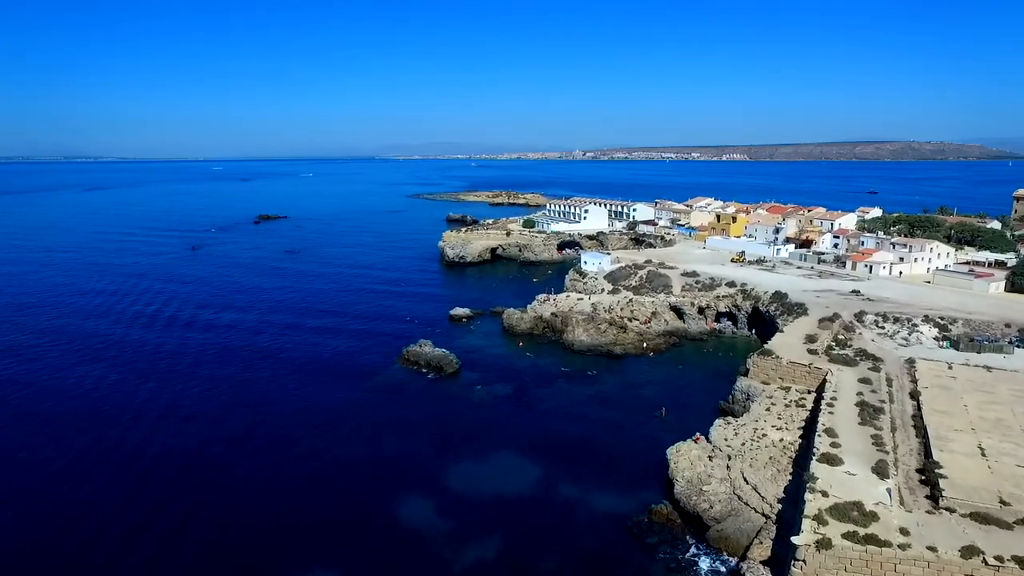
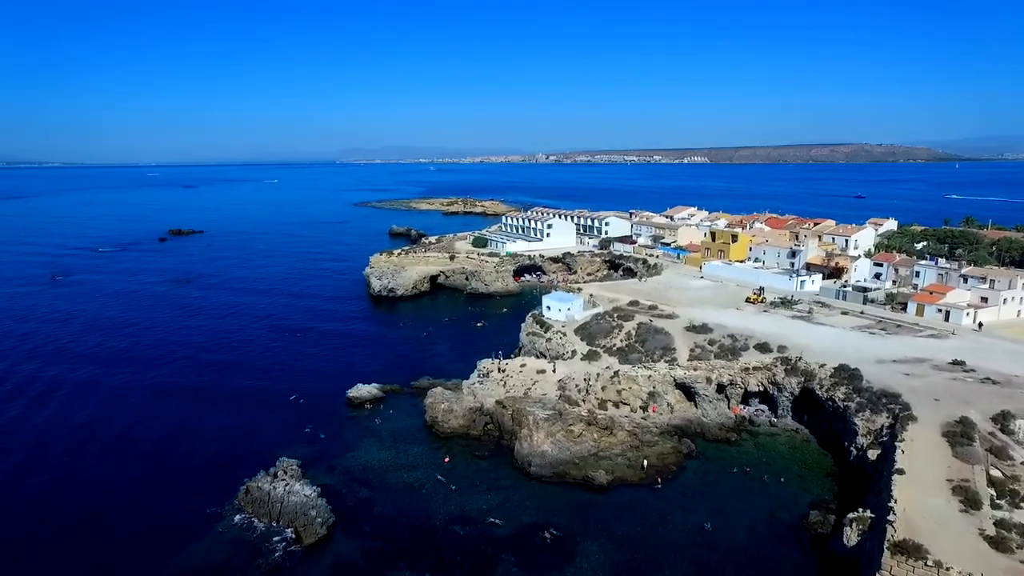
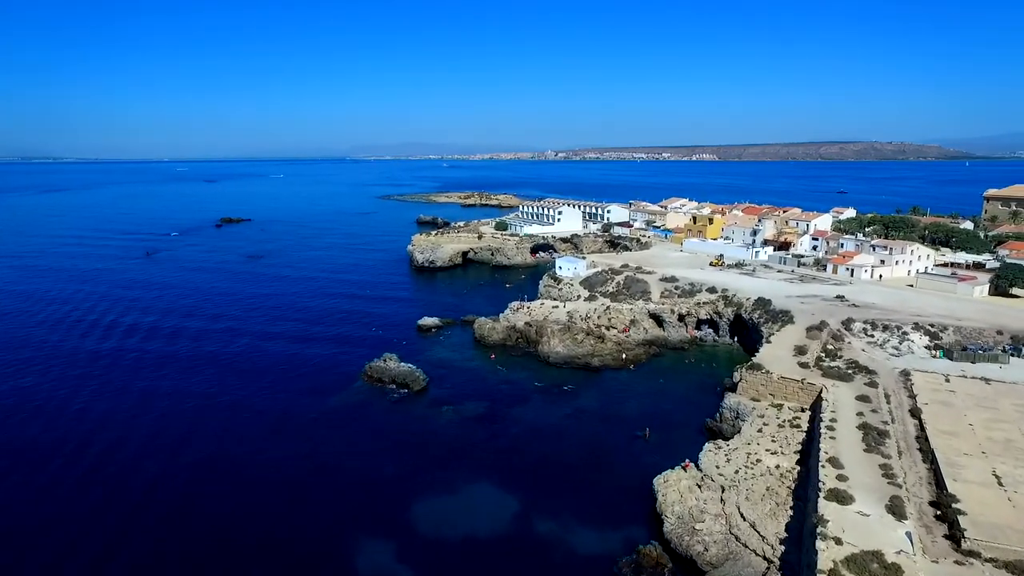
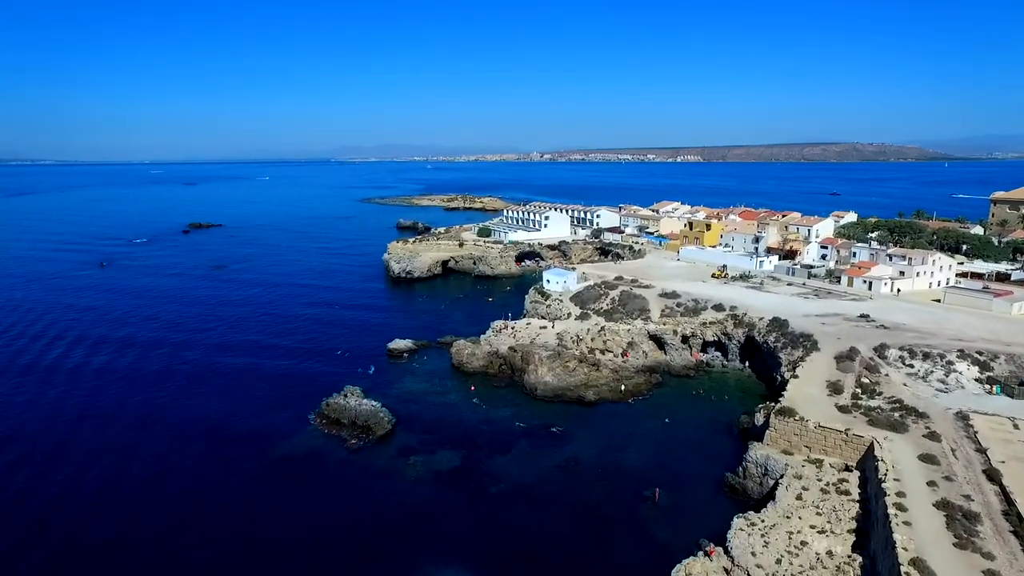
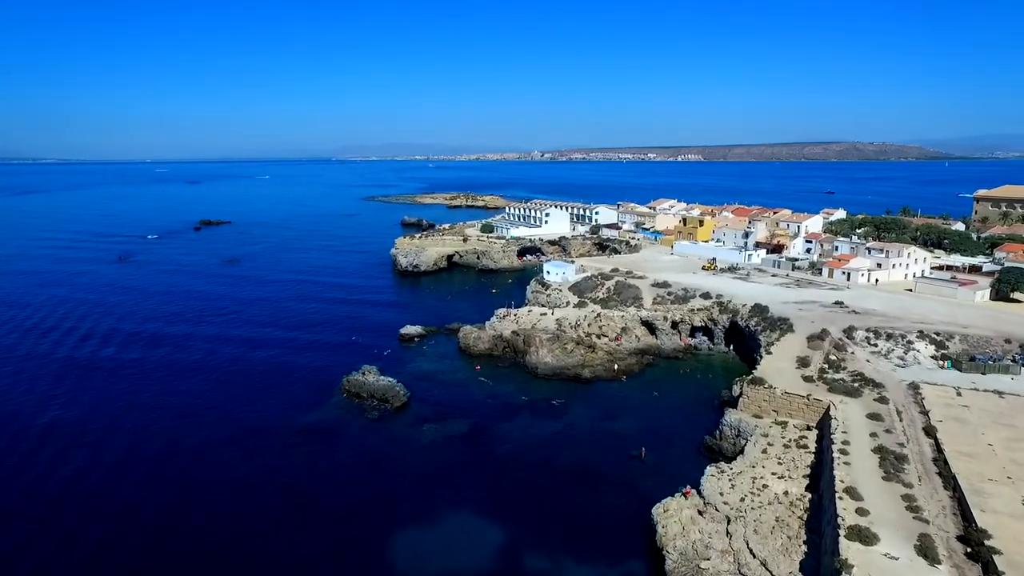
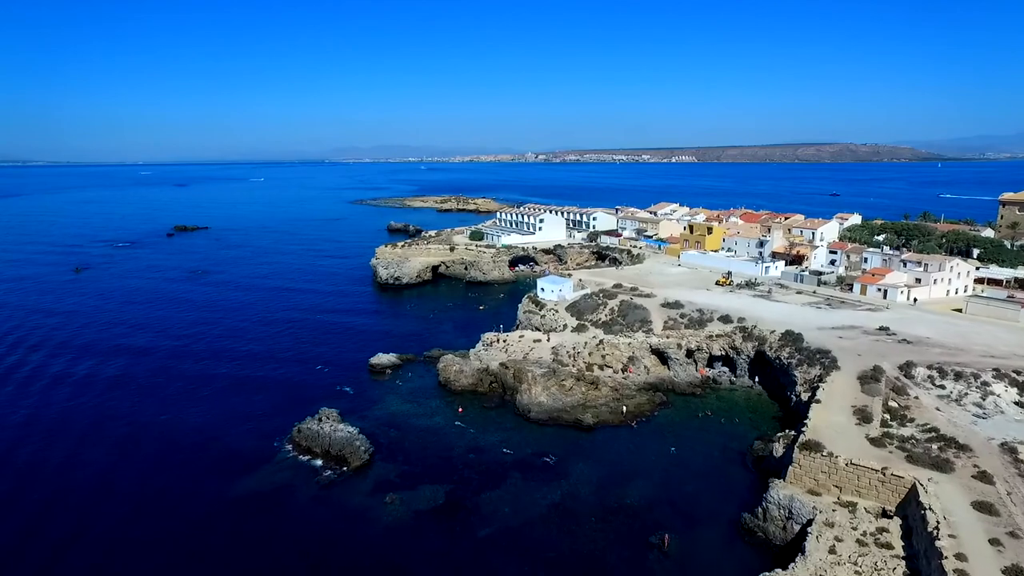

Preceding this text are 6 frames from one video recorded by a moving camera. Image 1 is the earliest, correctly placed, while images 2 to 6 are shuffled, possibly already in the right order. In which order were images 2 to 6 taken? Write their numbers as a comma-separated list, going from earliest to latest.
3, 5, 4, 6, 2
